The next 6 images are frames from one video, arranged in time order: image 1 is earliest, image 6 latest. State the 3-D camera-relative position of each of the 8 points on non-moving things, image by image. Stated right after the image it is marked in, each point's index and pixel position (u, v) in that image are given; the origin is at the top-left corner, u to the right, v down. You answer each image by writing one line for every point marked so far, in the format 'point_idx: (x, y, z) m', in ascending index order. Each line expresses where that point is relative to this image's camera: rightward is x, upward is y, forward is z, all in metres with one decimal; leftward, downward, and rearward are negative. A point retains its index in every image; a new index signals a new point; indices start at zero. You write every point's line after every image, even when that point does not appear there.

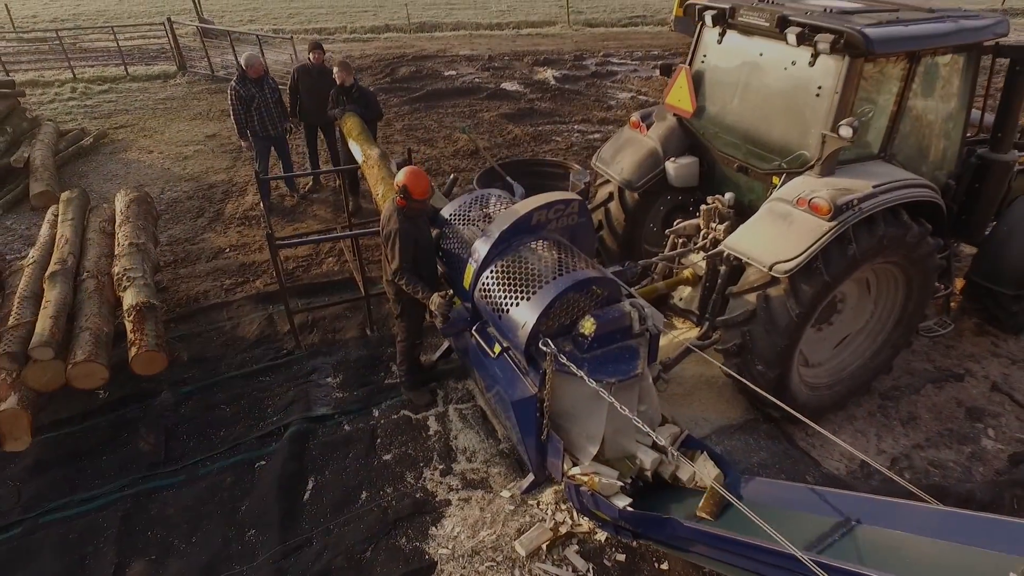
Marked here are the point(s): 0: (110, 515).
0: (-1.1, -0.6, +2.7) m
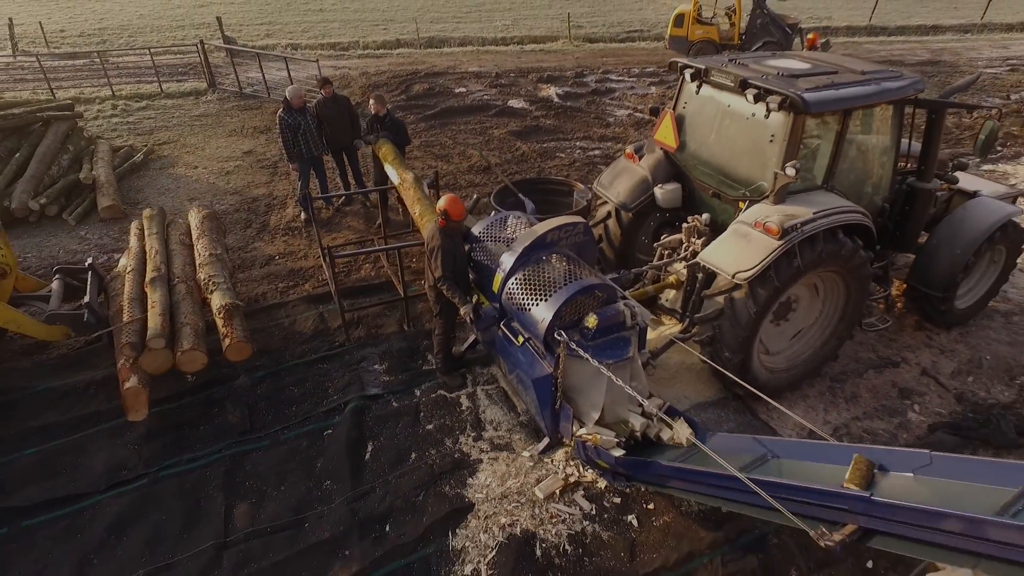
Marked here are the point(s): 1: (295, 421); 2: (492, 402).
0: (-1.0, -0.6, +3.5) m
1: (-0.8, -0.5, +3.8) m
2: (-0.1, -0.4, +3.9) m
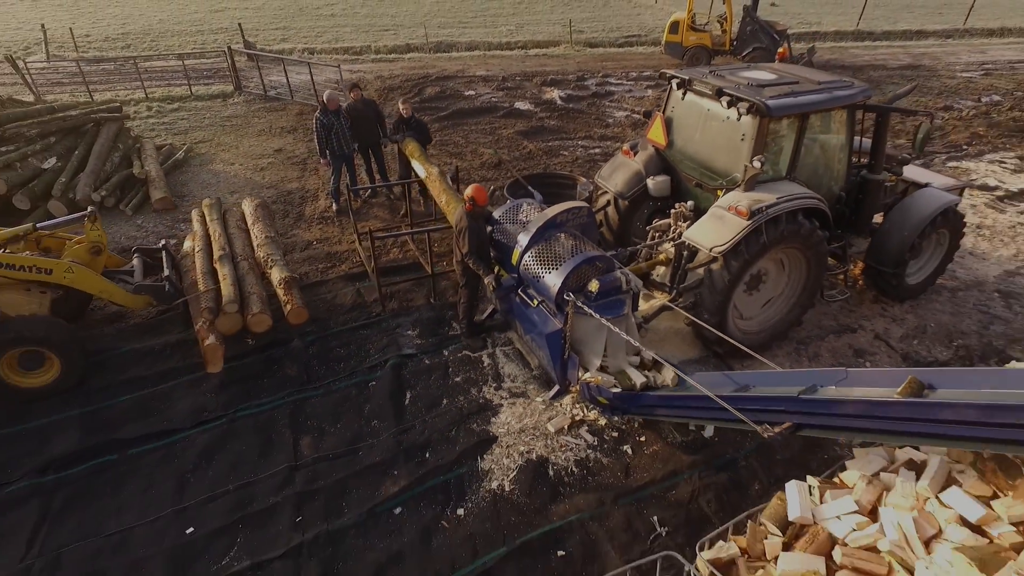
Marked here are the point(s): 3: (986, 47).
0: (-0.9, -0.5, +4.2) m
1: (-0.7, -0.4, +4.5) m
2: (0.0, -0.3, +4.6) m
3: (+6.1, +3.1, +13.3) m
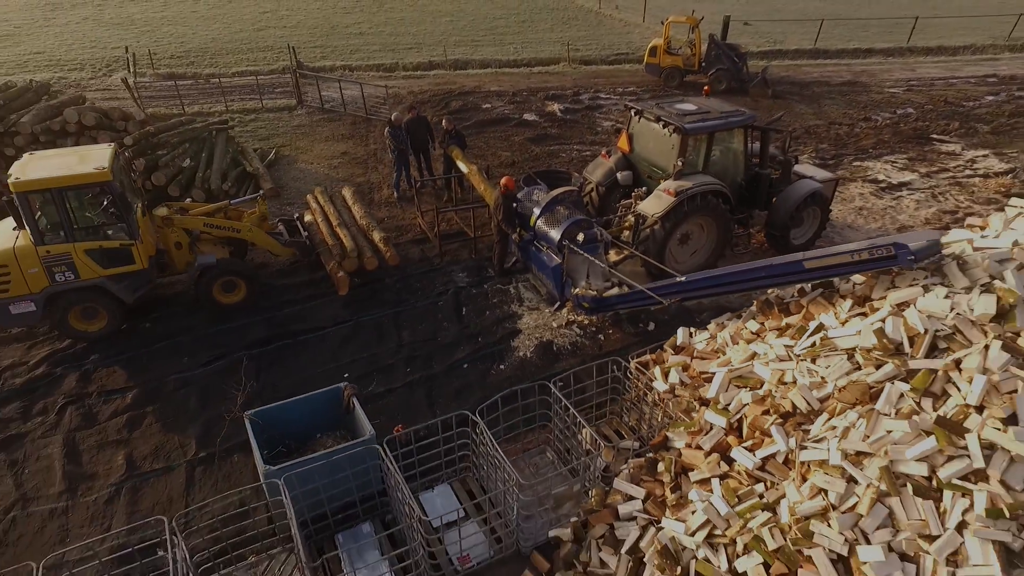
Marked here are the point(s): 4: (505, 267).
0: (-0.8, -0.2, +6.7) m
1: (-0.6, -0.1, +7.0) m
2: (+0.1, 0.0, +7.1) m
3: (+6.2, +3.4, +15.9) m
4: (0.0, +0.1, +7.4) m
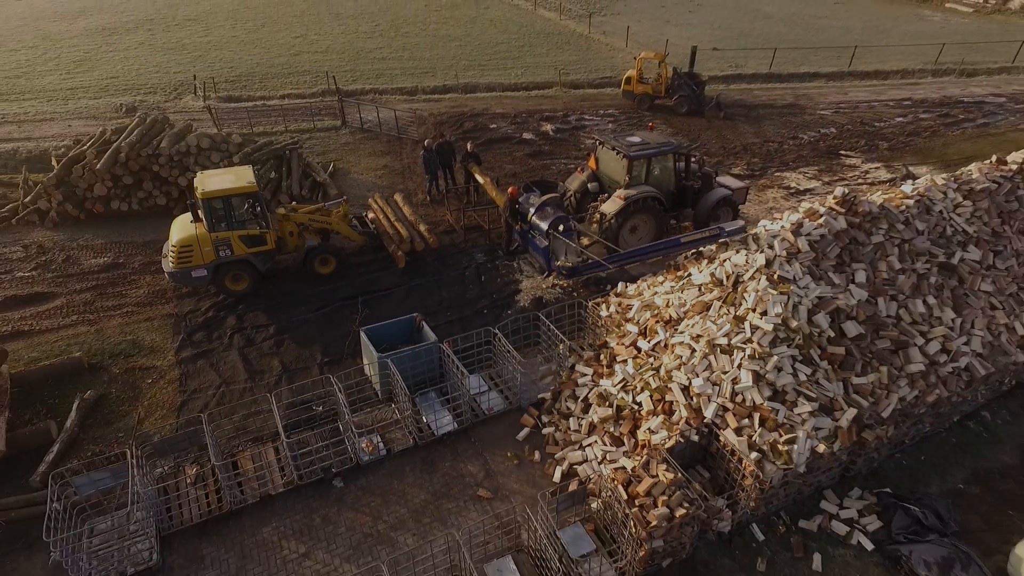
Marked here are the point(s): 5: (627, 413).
0: (-0.8, +0.1, +10.0) m
1: (-0.6, +0.2, +10.3) m
2: (+0.1, +0.2, +10.4) m
3: (+6.2, +3.6, +19.1) m
4: (0.0, +0.4, +10.7) m
5: (+0.8, -0.8, +6.8) m
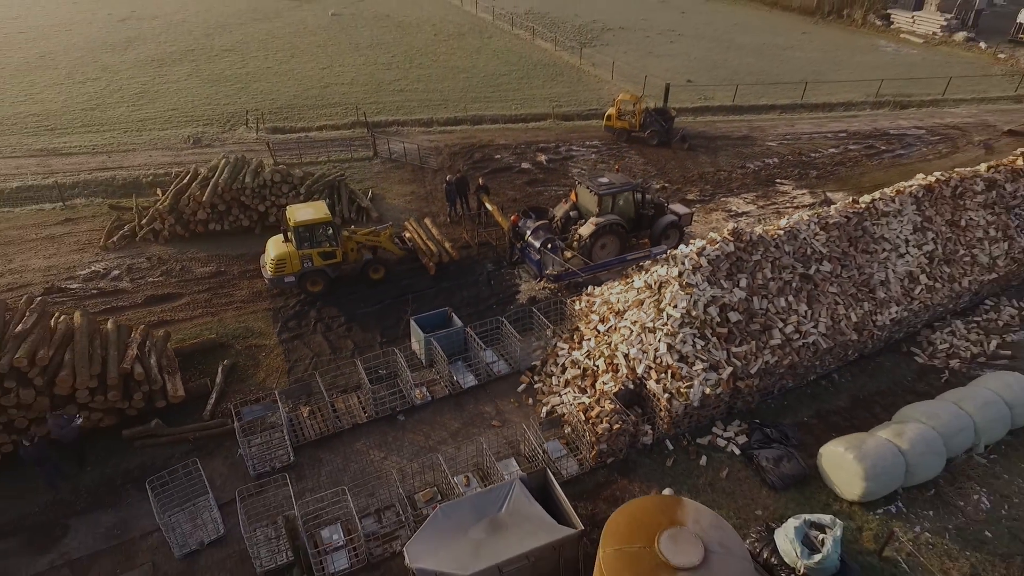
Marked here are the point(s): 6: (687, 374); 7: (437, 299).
0: (-0.8, 0.0, +13.5) m
1: (-0.6, +0.2, +13.8) m
2: (+0.2, +0.2, +14.0) m
3: (+6.2, +3.6, +22.7) m
4: (0.0, +0.4, +14.2) m
5: (+0.8, -0.8, +10.4) m
6: (+1.6, -0.8, +9.7) m
7: (-1.0, -0.2, +13.1) m
